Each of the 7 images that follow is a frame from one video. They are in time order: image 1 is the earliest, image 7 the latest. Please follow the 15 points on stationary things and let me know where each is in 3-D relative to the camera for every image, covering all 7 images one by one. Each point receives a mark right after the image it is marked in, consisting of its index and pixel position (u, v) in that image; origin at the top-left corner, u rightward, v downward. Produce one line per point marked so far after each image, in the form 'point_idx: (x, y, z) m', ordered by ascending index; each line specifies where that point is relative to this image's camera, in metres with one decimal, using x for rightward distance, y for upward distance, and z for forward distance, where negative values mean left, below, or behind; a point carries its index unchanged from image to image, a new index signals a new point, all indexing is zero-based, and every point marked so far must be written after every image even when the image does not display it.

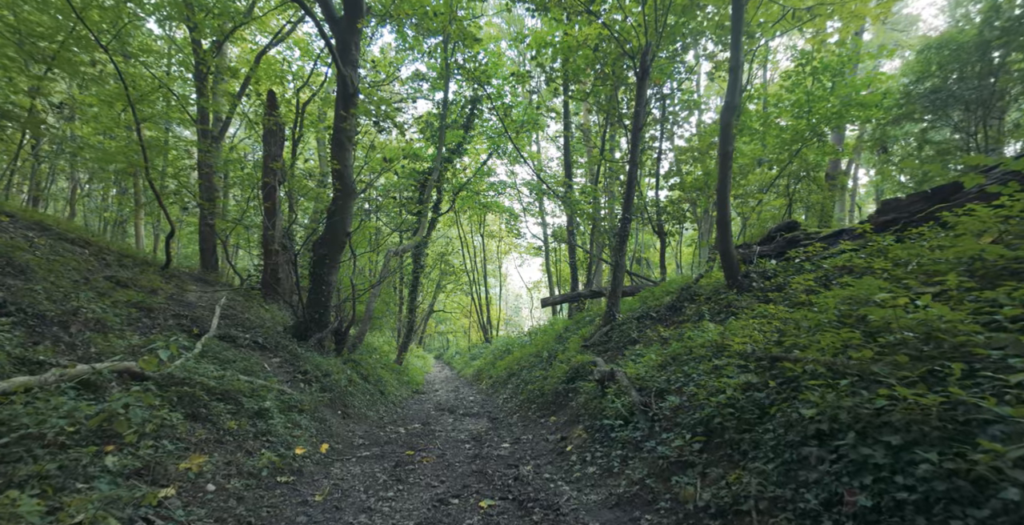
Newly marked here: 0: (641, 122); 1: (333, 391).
0: (+2.6, +2.8, +10.0) m
1: (-2.9, -2.1, +8.0) m
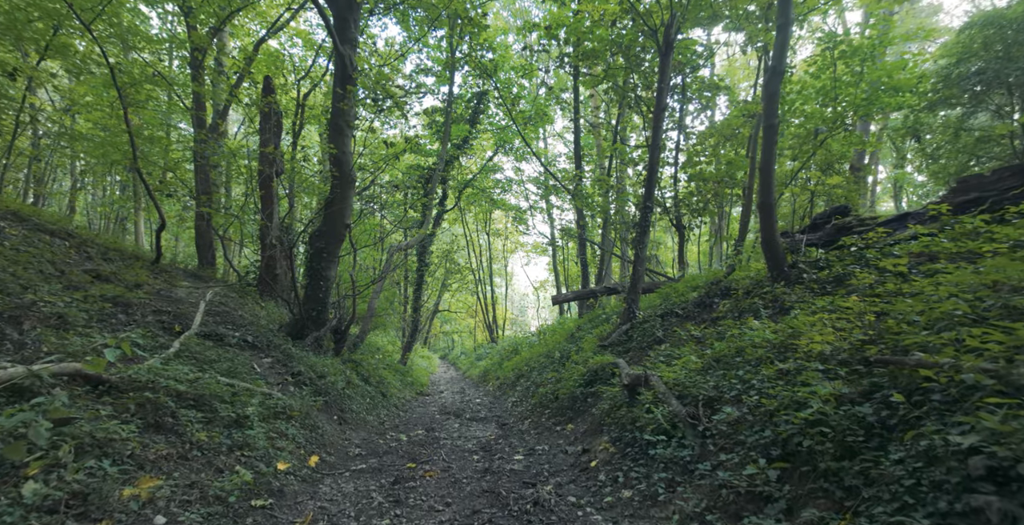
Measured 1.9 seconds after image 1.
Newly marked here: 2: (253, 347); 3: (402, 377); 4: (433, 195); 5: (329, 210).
0: (+2.8, +2.9, +9.3) m
1: (-2.7, -2.0, +7.3) m
2: (-3.9, -1.3, +7.5) m
3: (-3.2, -3.3, +14.2) m
4: (-2.2, +1.8, +13.5) m
5: (-3.7, +1.0, +9.9) m
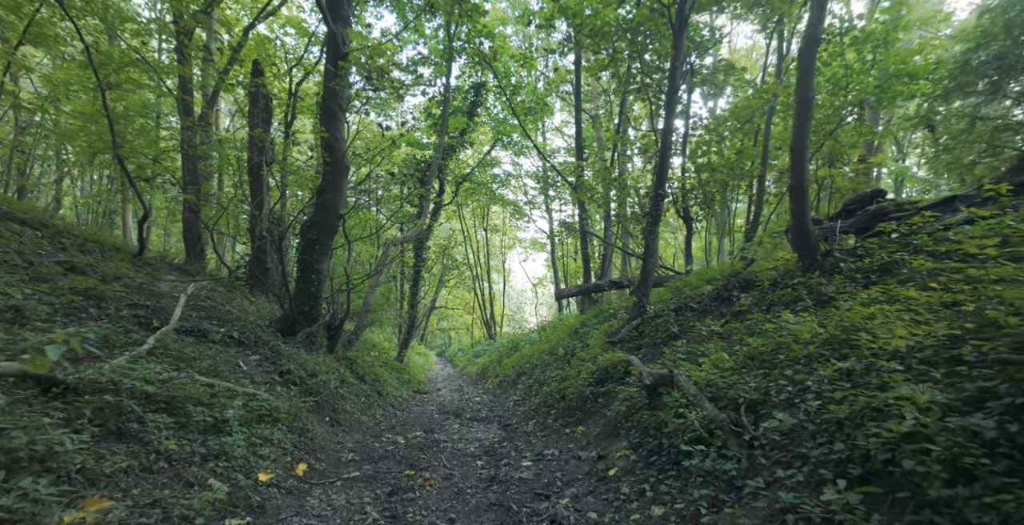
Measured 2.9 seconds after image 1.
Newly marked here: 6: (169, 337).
0: (+2.9, +3.0, +8.8) m
1: (-2.6, -1.8, +6.8) m
2: (-3.9, -1.2, +7.0) m
3: (-3.2, -3.1, +13.8) m
4: (-2.1, +2.0, +13.0) m
5: (-3.6, +1.2, +9.4) m
6: (-3.9, -0.9, +5.6) m
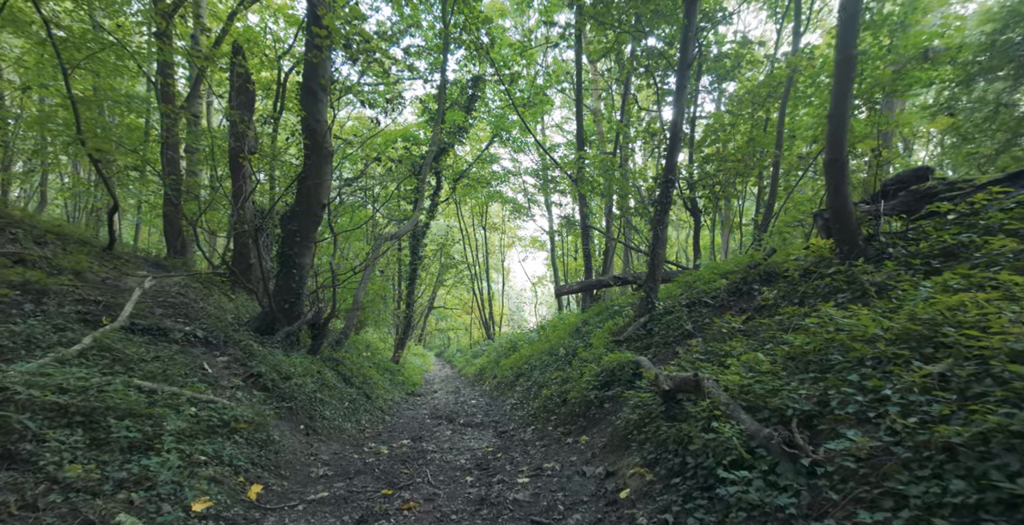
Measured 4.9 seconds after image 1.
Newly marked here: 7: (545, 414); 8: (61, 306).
0: (+2.8, +3.1, +8.1) m
1: (-2.7, -1.7, +6.2) m
2: (-3.9, -1.0, +6.3) m
3: (-3.2, -3.0, +13.1) m
4: (-2.2, +2.1, +12.3) m
5: (-3.7, +1.3, +8.7) m
6: (-4.0, -0.7, +4.9) m
7: (+0.5, -2.1, +7.0) m
8: (-5.0, -0.5, +5.4) m
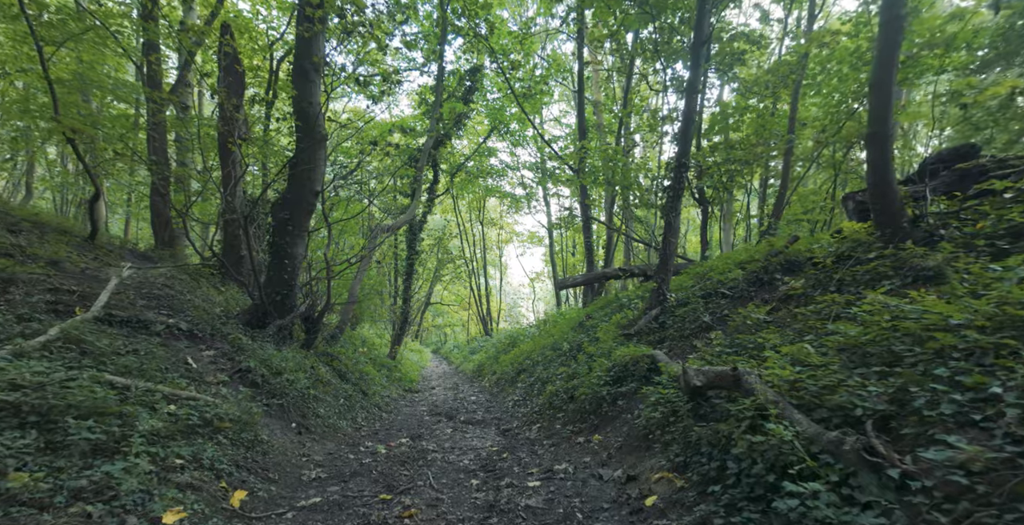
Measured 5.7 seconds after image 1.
0: (+2.9, +3.3, +7.7) m
1: (-2.6, -1.6, +5.8) m
2: (-3.8, -0.9, +5.9) m
3: (-3.2, -2.8, +12.7) m
4: (-2.2, +2.3, +11.9) m
5: (-3.6, +1.5, +8.3) m
6: (-3.9, -0.6, +4.5) m
7: (+0.5, -2.0, +6.6) m
8: (-4.9, -0.3, +5.0) m
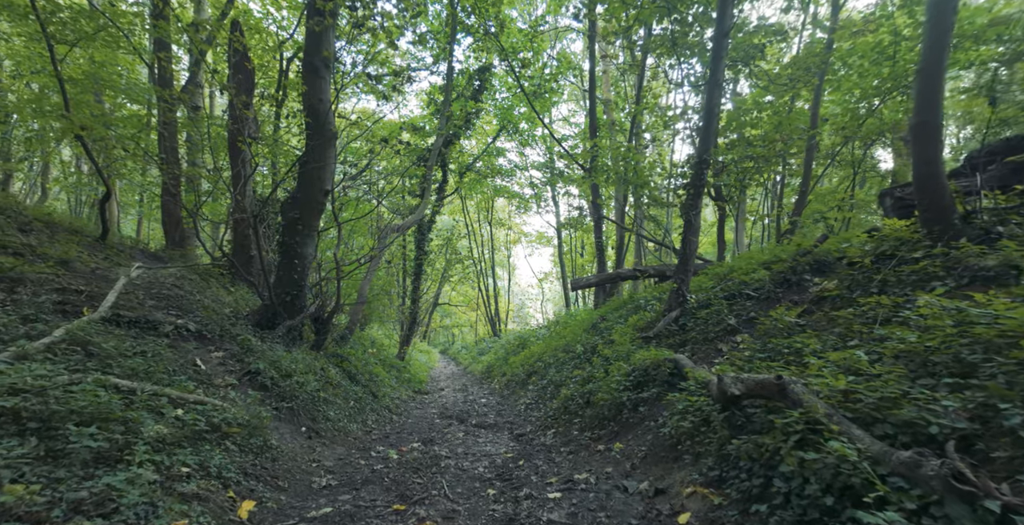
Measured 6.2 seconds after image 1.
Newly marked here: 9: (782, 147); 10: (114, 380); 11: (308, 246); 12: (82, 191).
0: (+3.1, +3.3, +7.5) m
1: (-2.5, -1.6, +5.6) m
2: (-3.7, -0.9, +5.8) m
3: (-2.9, -2.8, +12.5) m
4: (-1.9, +2.3, +11.7) m
5: (-3.4, +1.5, +8.2) m
6: (-3.7, -0.6, +4.4) m
7: (+0.7, -2.0, +6.4) m
8: (-4.7, -0.3, +4.9) m
9: (+5.2, +2.2, +9.6) m
10: (-2.9, -0.9, +3.7) m
11: (-3.5, +0.3, +8.4) m
12: (-13.8, +2.3, +15.8) m
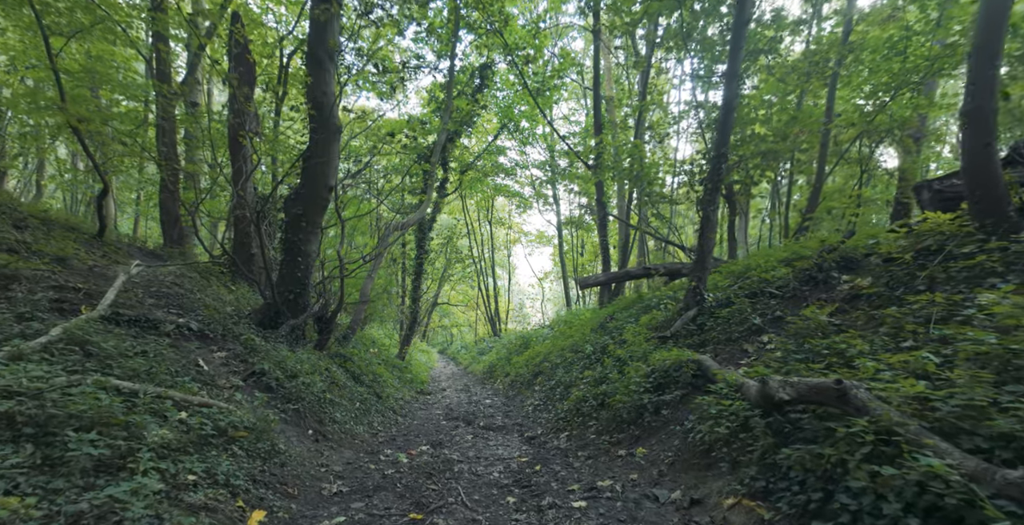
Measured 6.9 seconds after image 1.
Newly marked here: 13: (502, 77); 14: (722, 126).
0: (+3.3, +3.3, +7.3) m
1: (-2.3, -1.5, +5.4) m
2: (-3.5, -0.8, +5.5) m
3: (-2.8, -2.8, +12.3) m
4: (-1.7, +2.3, +11.5) m
5: (-3.2, +1.5, +8.0) m
6: (-3.6, -0.5, +4.1) m
7: (+0.9, -2.0, +6.2) m
8: (-4.5, -0.3, +4.7) m
9: (+5.4, +2.3, +9.4) m
10: (-2.8, -0.8, +3.4) m
11: (-3.3, +0.3, +8.2) m
12: (-13.7, +2.4, +15.6) m
13: (-0.2, +6.0, +15.6) m
14: (+2.9, +1.9, +6.8) m
